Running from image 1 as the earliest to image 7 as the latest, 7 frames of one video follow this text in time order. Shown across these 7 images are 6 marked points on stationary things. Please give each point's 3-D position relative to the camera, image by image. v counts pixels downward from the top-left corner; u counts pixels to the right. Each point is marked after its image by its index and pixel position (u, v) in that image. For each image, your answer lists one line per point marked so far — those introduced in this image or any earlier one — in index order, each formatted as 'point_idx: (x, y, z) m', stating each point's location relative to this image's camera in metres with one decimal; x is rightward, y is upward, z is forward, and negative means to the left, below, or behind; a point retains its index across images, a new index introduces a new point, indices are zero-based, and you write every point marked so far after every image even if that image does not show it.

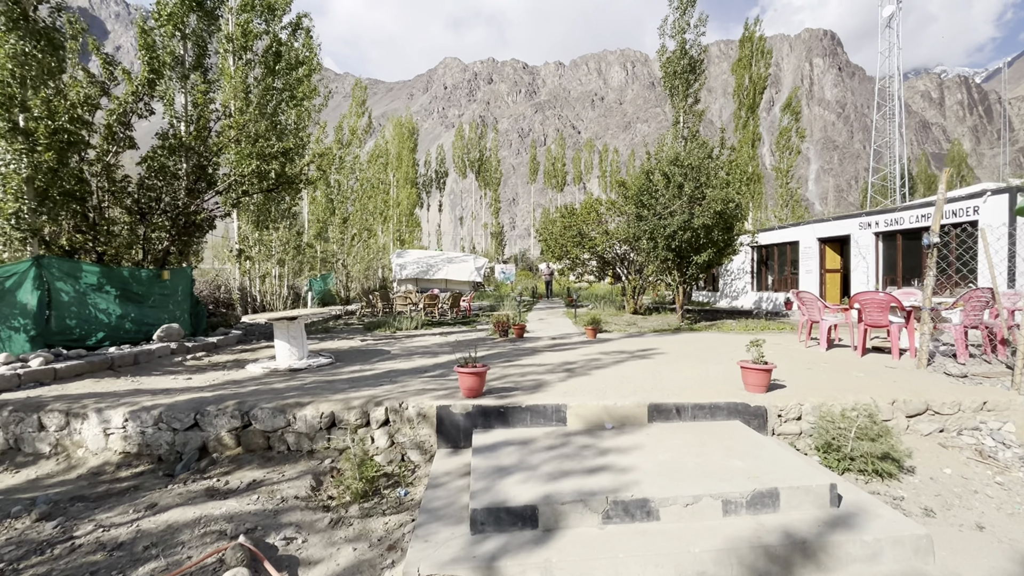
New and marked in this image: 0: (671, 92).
0: (+6.0, +7.5, +18.2) m
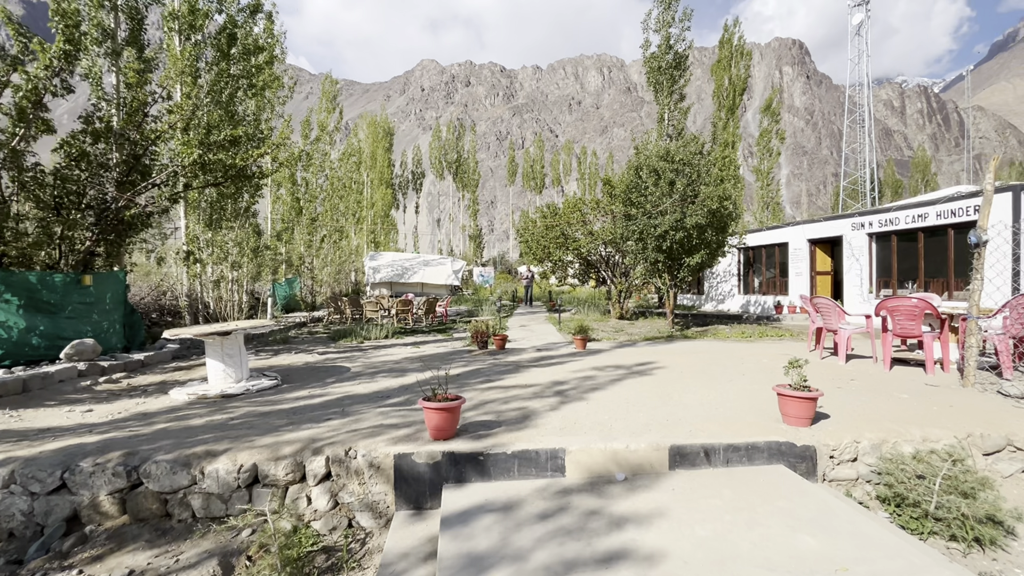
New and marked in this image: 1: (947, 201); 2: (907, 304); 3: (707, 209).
0: (+5.2, +7.3, +17.6) m
1: (+10.6, +2.1, +11.5) m
2: (+4.7, -0.2, +5.6) m
3: (+4.5, +1.8, +11.0) m
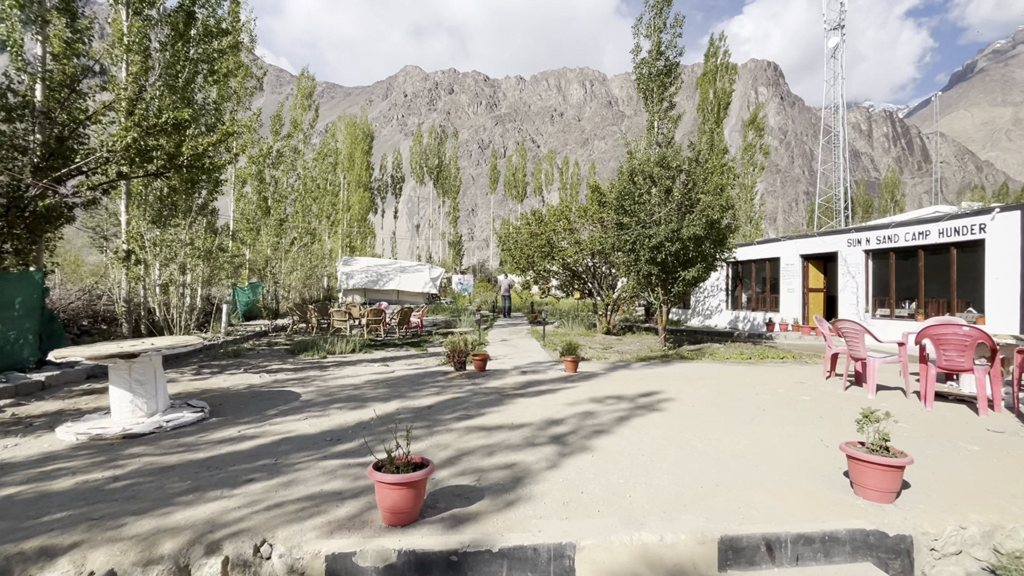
0: (+4.7, +6.8, +16.9) m
1: (+10.2, +1.6, +11.0) m
2: (+4.6, -0.5, +4.8) m
3: (+4.2, +1.5, +10.3) m
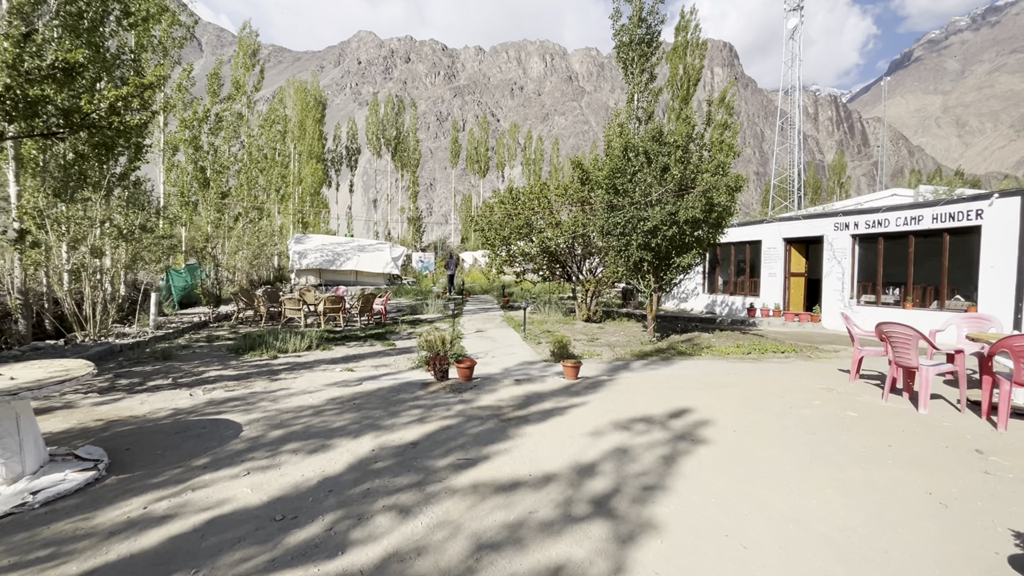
0: (+3.8, +7.4, +15.8) m
1: (+9.7, +1.9, +10.6) m
2: (+4.6, -0.5, +4.1) m
3: (+3.8, +1.7, +9.4) m
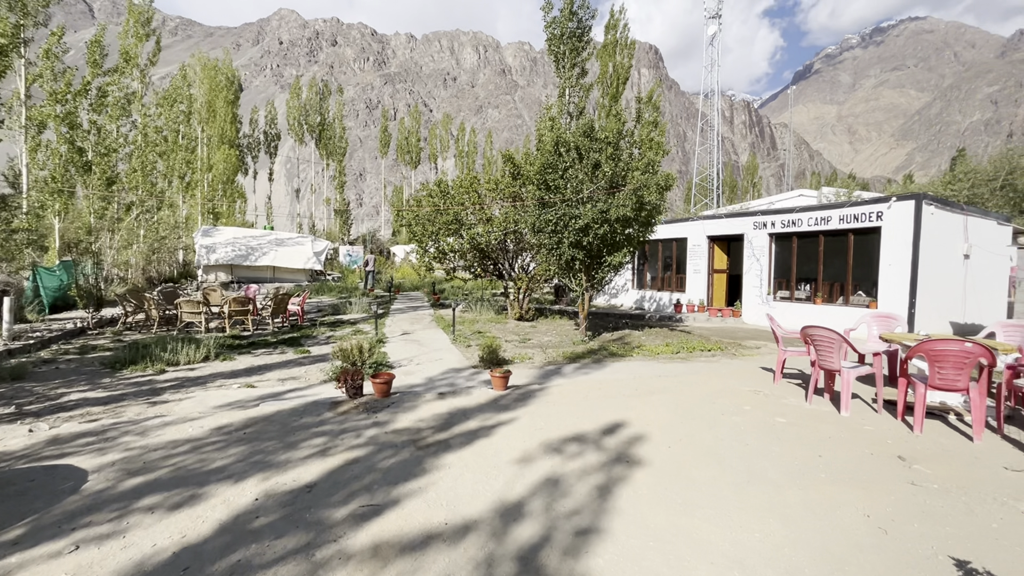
0: (+1.5, +7.5, +15.6) m
1: (+8.1, +2.0, +11.3) m
2: (+4.0, -0.5, +4.2) m
3: (+2.4, +1.7, +9.3) m
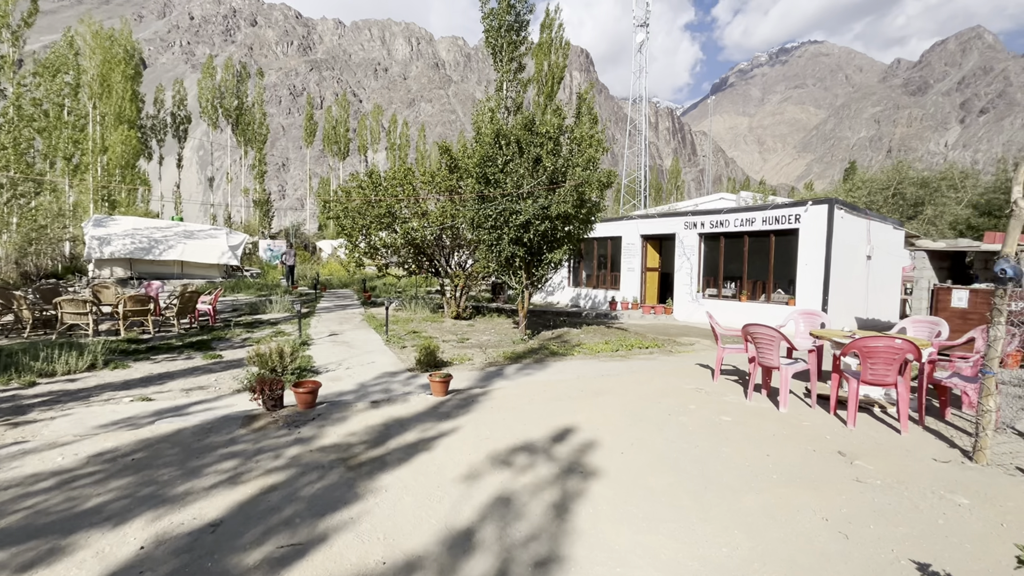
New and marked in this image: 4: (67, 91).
0: (-0.6, +7.6, +15.2) m
1: (+6.6, +2.0, +12.0) m
2: (+3.5, -0.5, +4.4) m
3: (+1.2, +1.8, +9.2) m
4: (-17.7, +7.8, +18.8) m
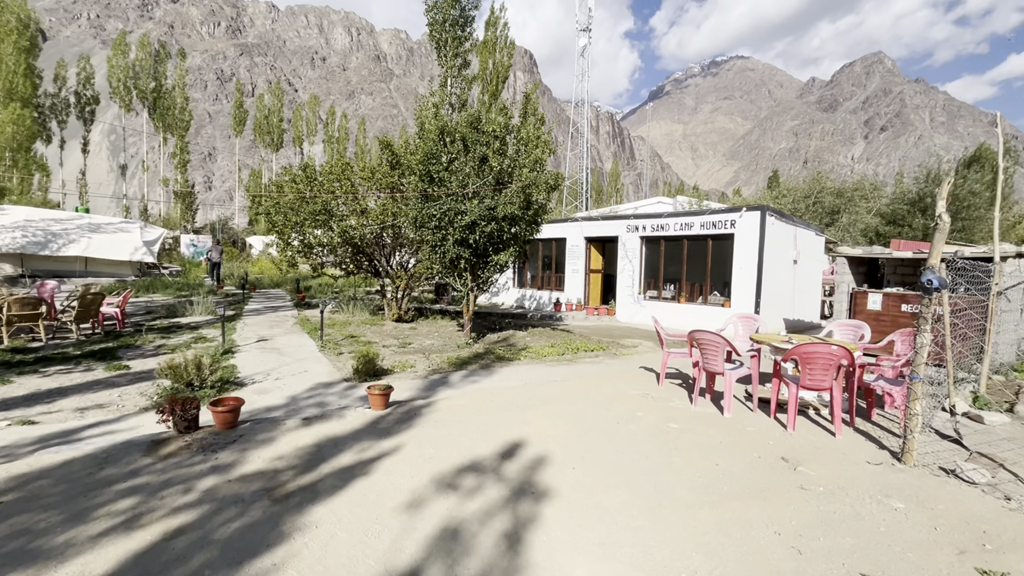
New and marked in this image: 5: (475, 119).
0: (-2.3, +7.6, +14.8) m
1: (+5.2, +2.0, +12.4) m
2: (+3.0, -0.6, +4.5) m
3: (+0.2, +1.7, +9.0) m
4: (-19.7, +7.9, +16.3) m
5: (-0.7, +3.3, +9.2) m
